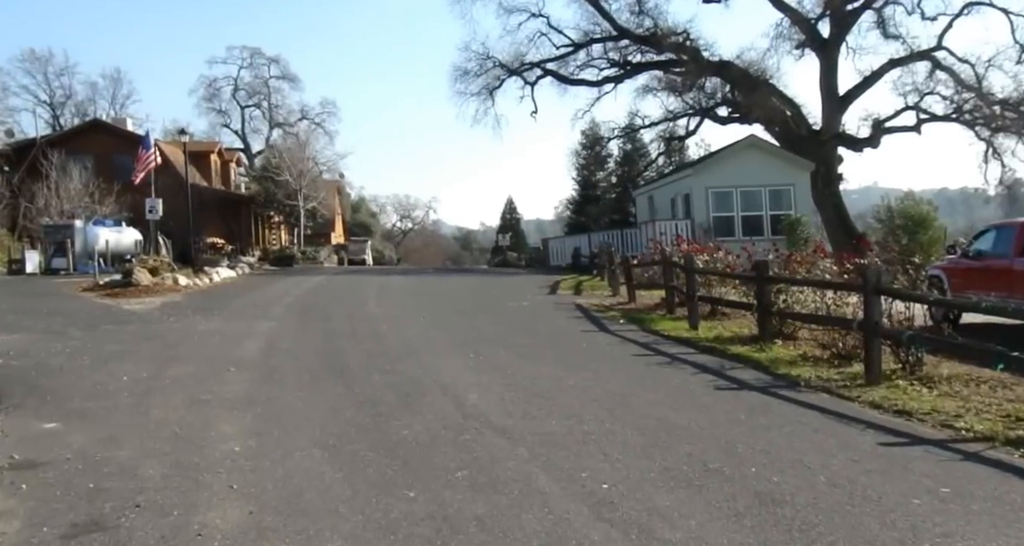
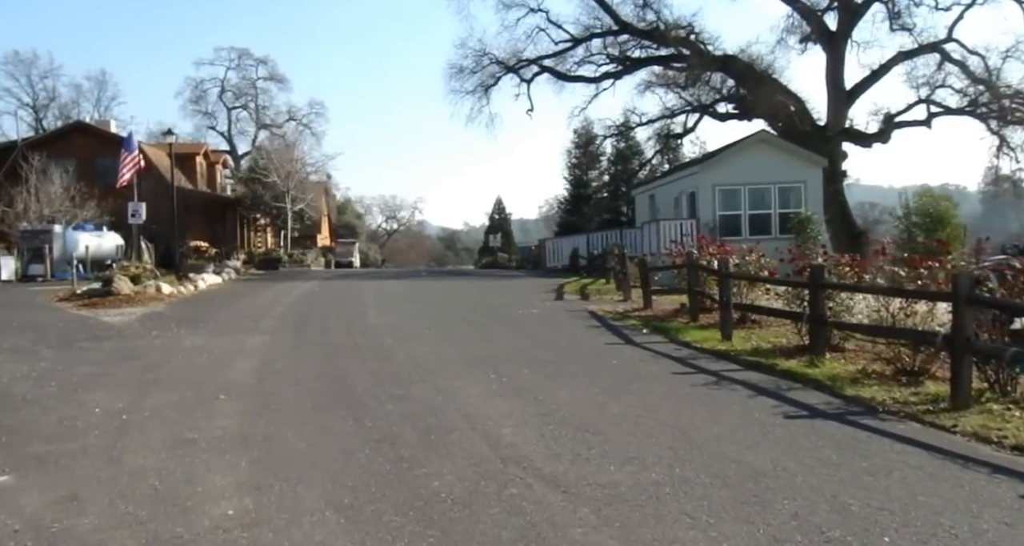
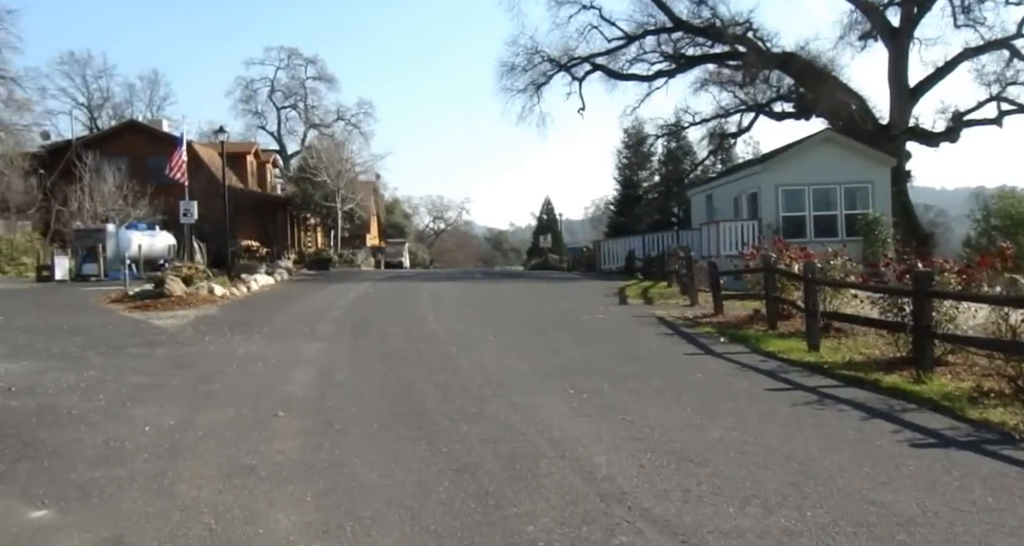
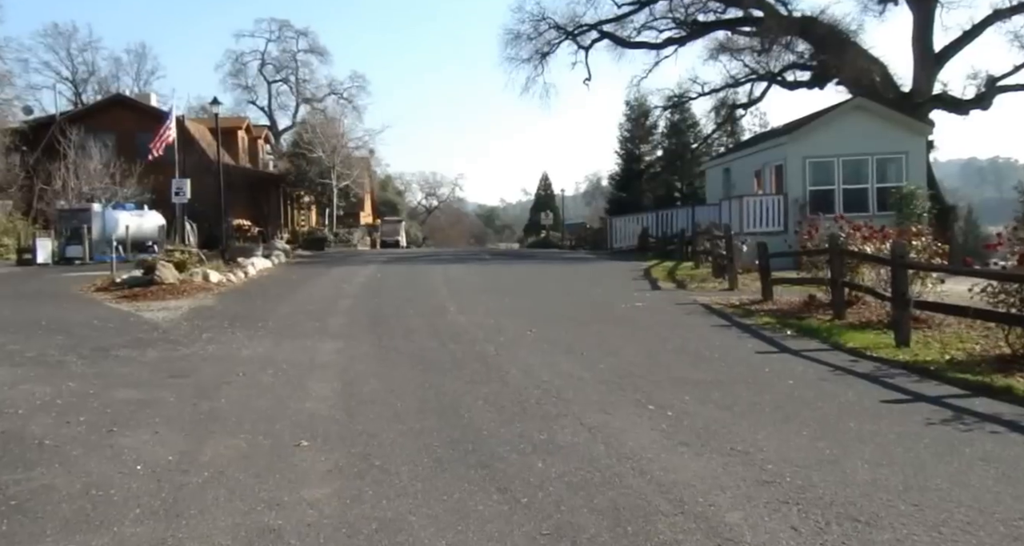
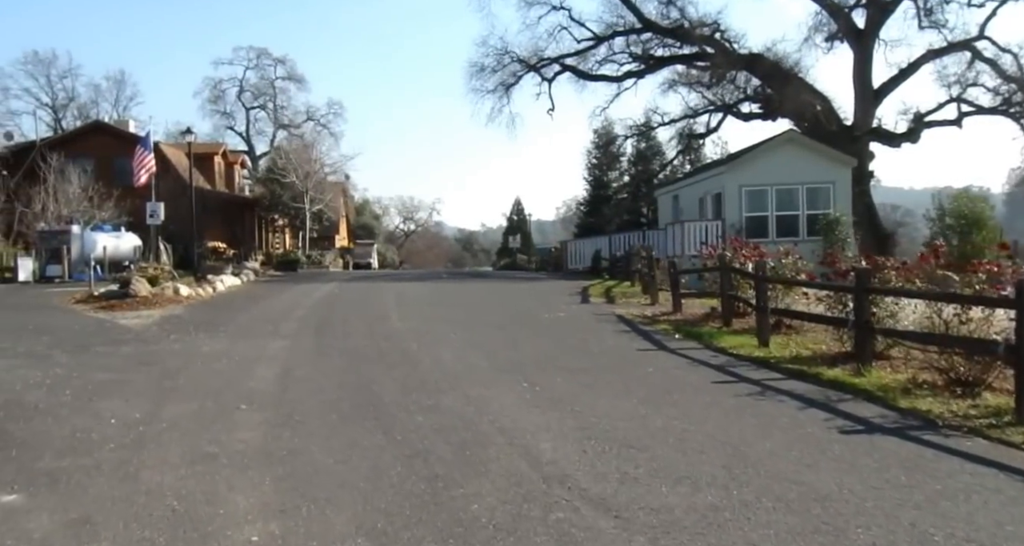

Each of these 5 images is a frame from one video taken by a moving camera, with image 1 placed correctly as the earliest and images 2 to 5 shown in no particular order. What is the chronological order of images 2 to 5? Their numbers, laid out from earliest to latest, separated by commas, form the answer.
2, 5, 3, 4
